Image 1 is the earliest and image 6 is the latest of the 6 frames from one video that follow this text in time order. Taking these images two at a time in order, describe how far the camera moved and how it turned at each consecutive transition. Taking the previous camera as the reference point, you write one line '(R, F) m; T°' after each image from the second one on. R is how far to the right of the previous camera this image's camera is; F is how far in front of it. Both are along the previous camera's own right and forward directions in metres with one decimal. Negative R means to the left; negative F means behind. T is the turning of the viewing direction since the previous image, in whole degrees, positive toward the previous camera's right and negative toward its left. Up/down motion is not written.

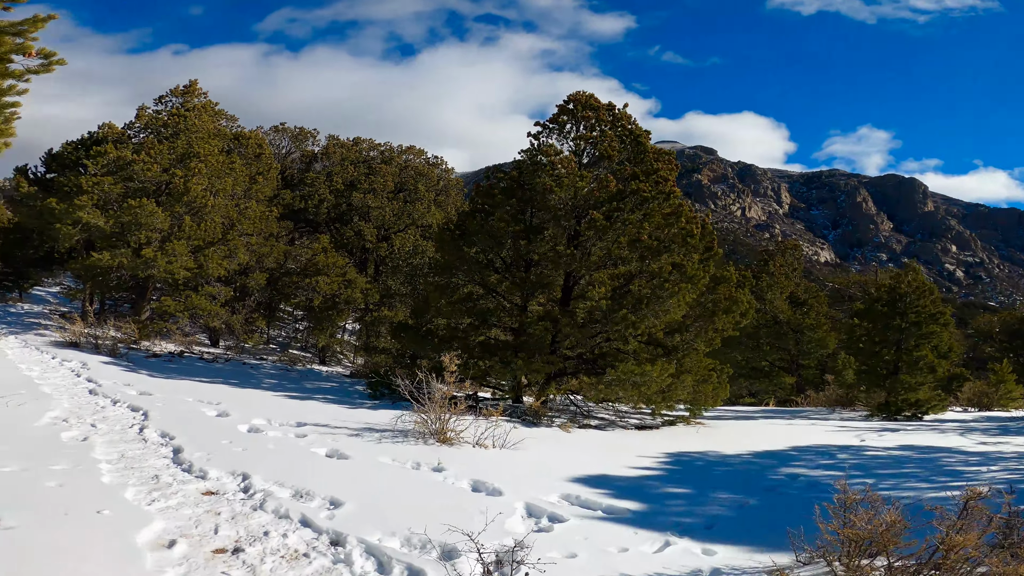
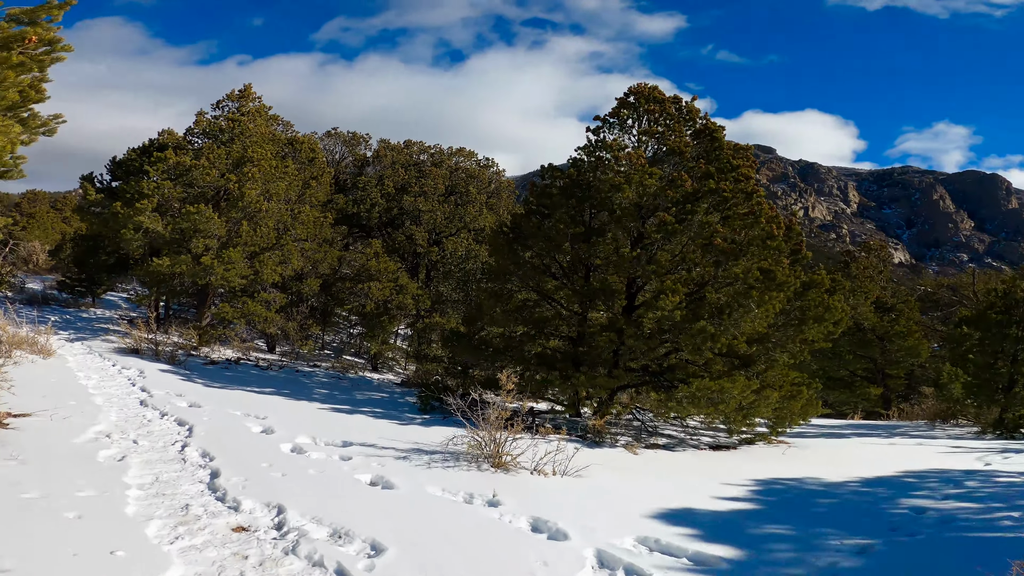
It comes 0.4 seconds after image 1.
(-0.1, +0.7) m; -6°
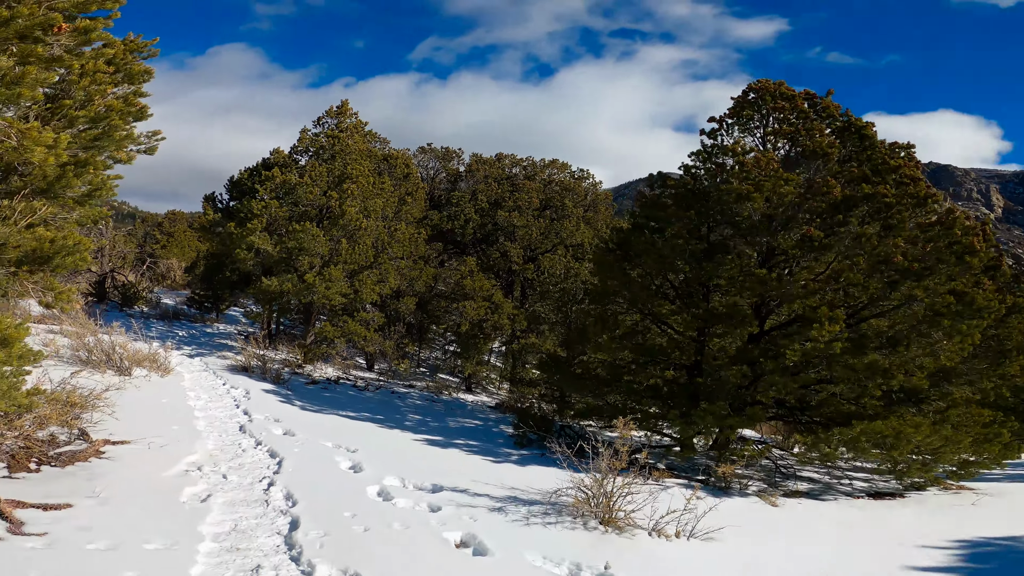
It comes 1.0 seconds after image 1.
(-0.2, +0.8) m; -10°
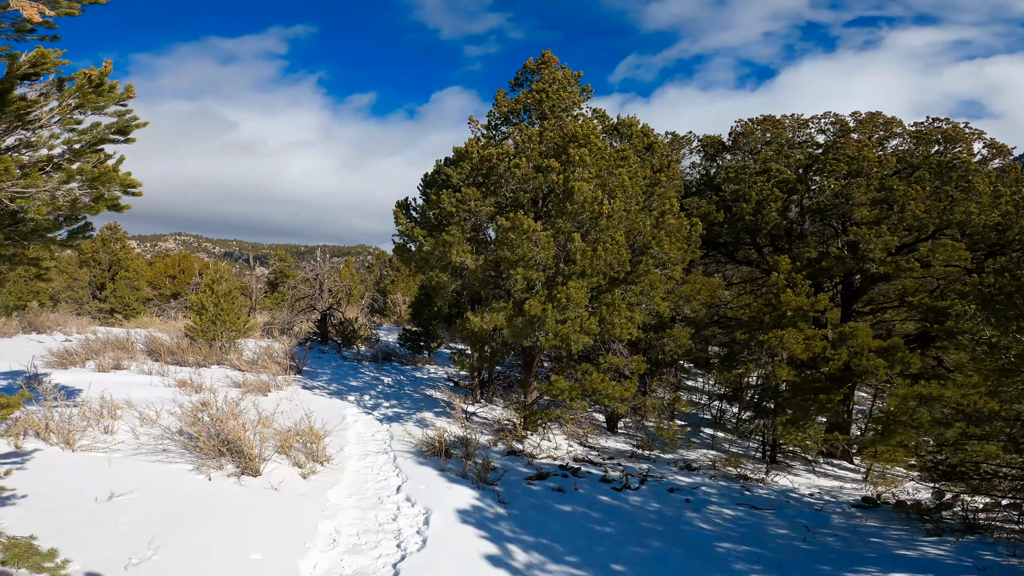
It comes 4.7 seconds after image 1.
(-1.8, +4.9) m; -23°
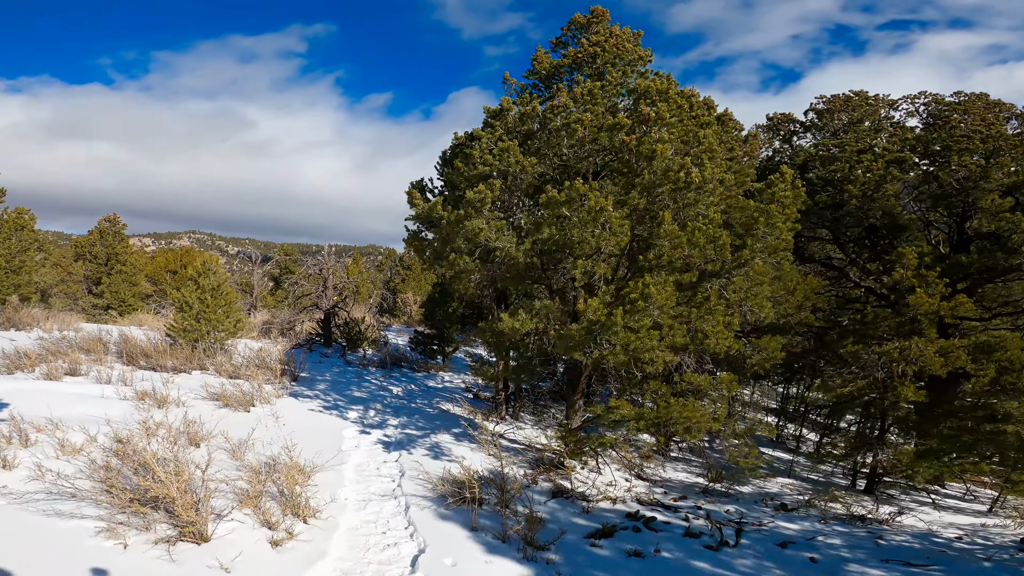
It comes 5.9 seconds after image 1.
(-0.4, +1.8) m; -1°
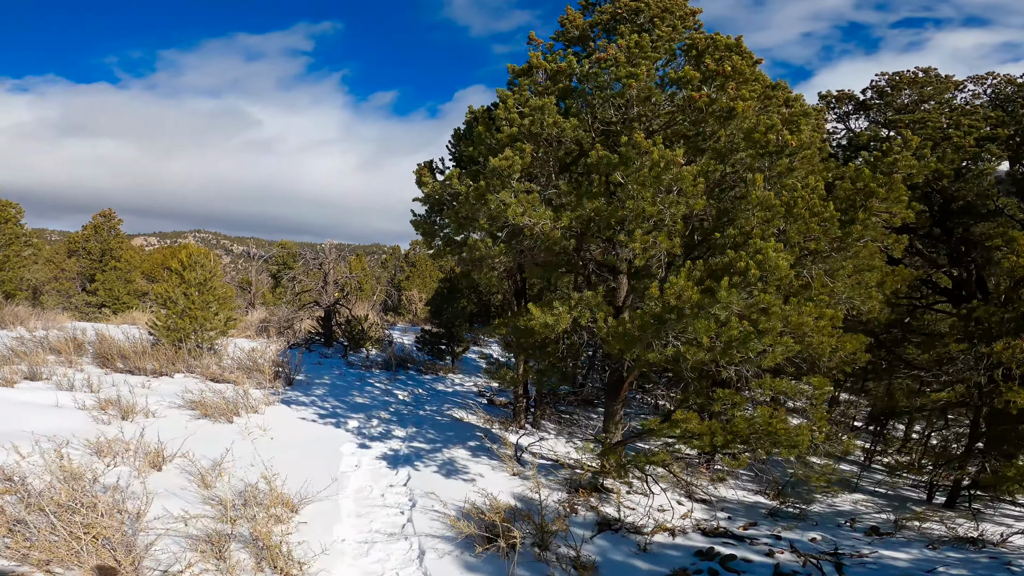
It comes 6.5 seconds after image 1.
(-0.3, +1.1) m; 0°
